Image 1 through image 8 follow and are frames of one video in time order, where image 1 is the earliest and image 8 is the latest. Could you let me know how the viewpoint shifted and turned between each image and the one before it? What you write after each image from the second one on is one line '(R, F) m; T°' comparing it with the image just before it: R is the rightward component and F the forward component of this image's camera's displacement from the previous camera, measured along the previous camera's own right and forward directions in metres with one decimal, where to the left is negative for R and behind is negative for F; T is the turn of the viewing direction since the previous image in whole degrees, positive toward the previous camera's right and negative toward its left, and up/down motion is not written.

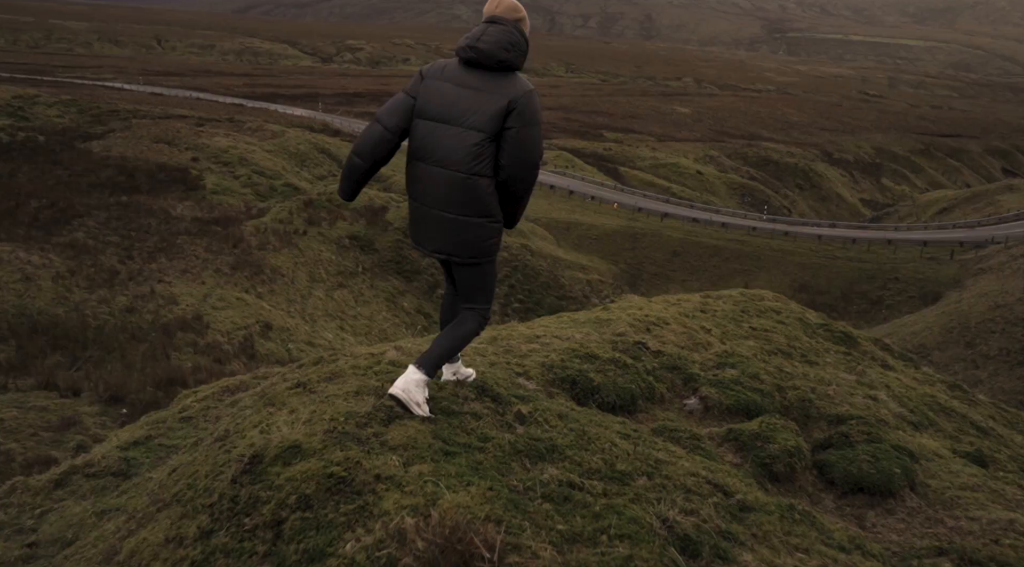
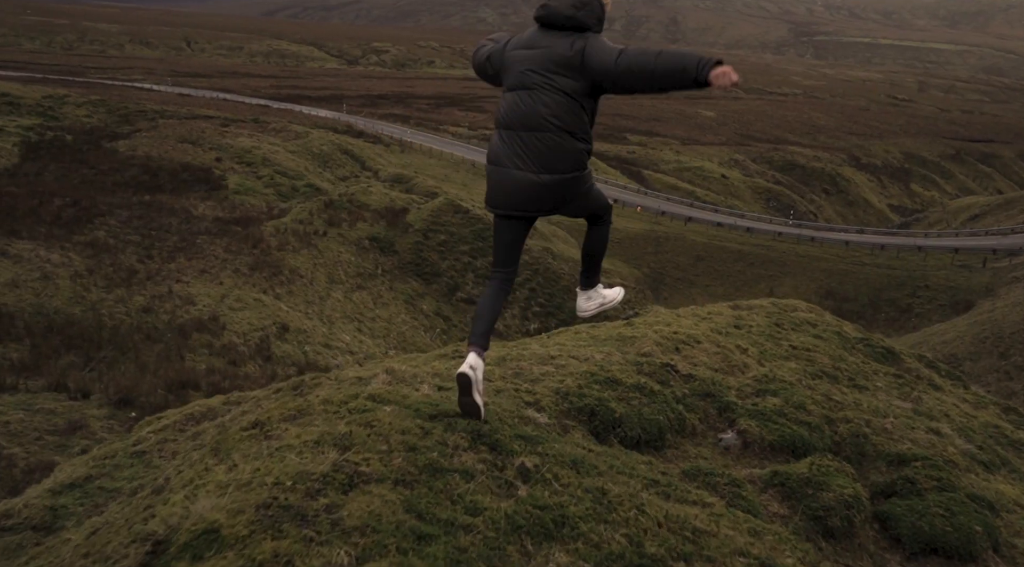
(0.0, +0.4) m; -2°
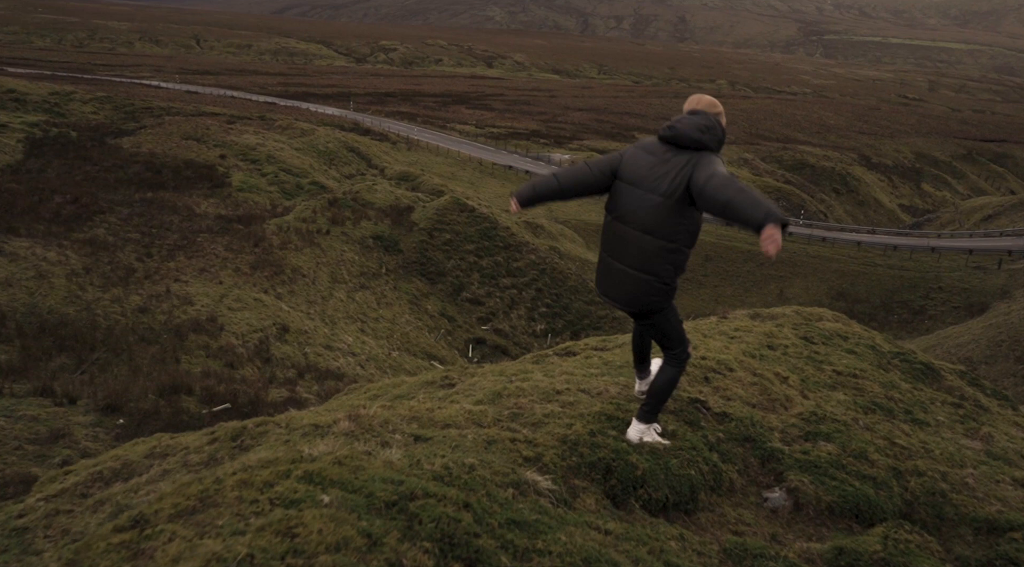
(0.0, +0.5) m; -1°
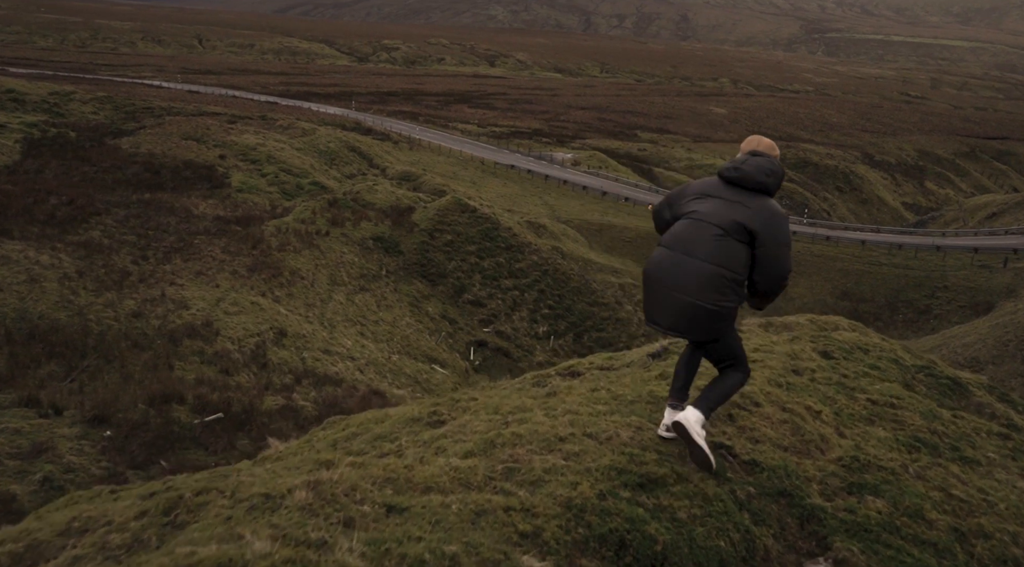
(0.0, +0.3) m; 0°
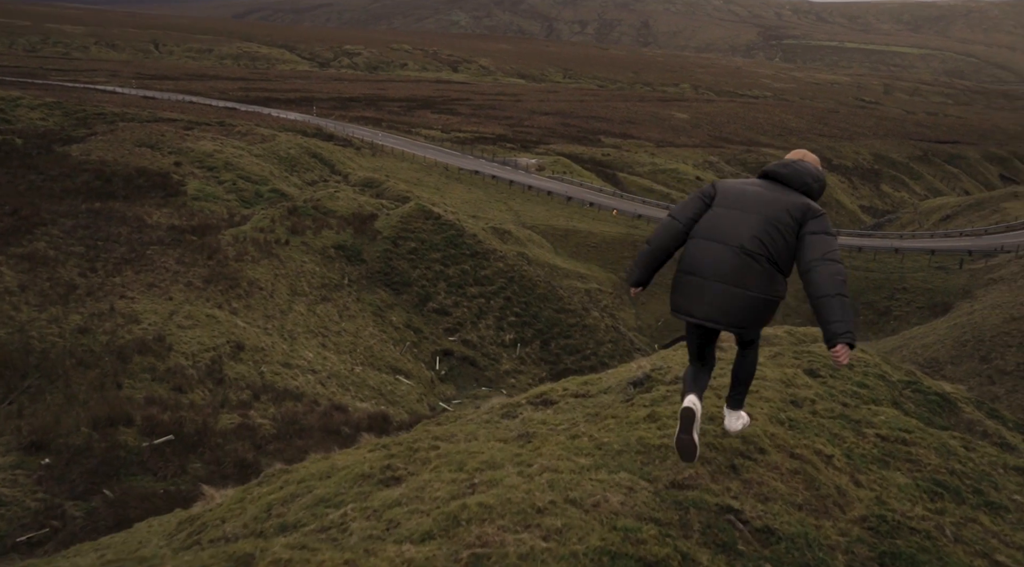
(0.0, +0.4) m; +2°
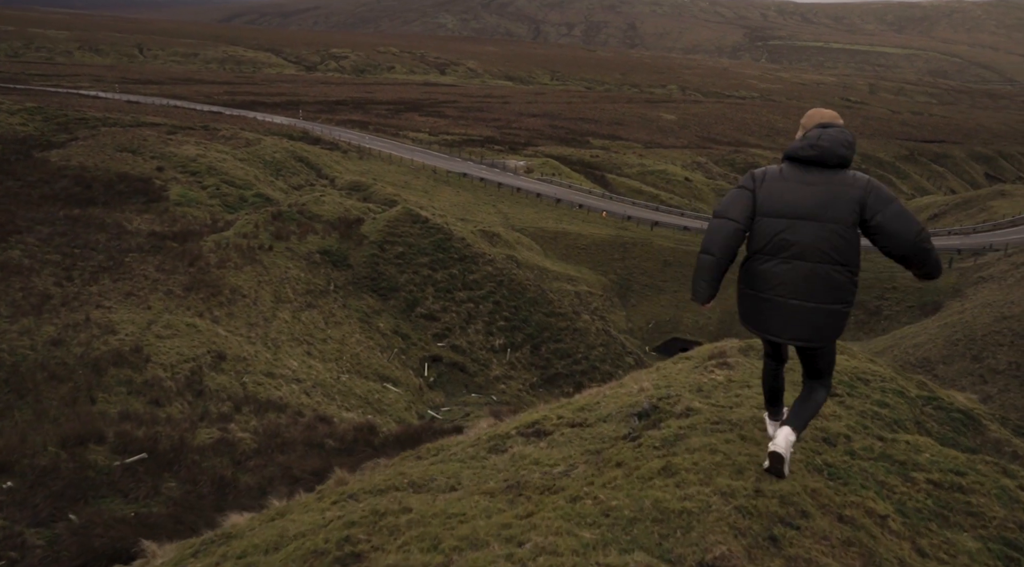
(0.0, +0.4) m; +1°
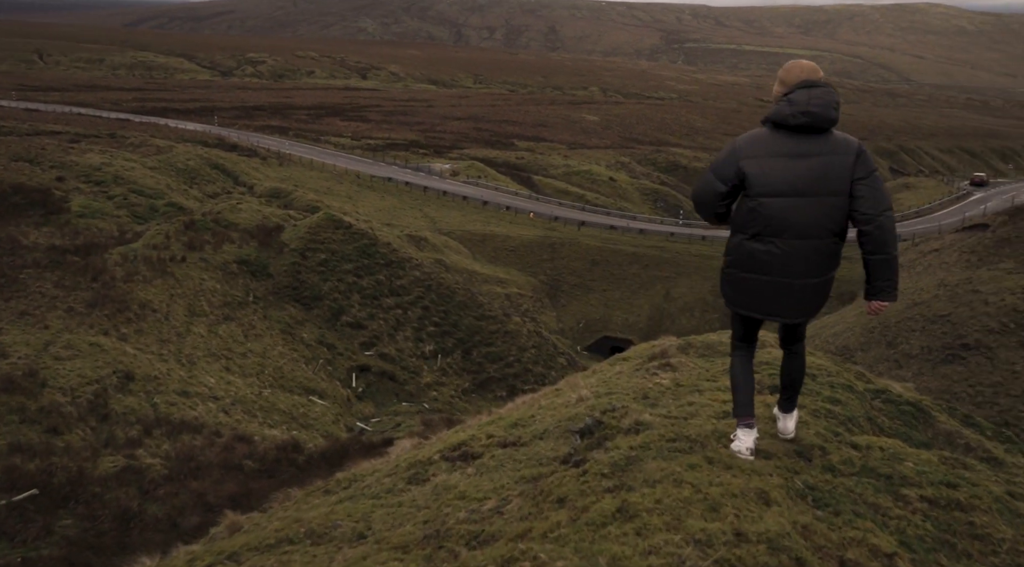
(0.0, +0.6) m; +5°
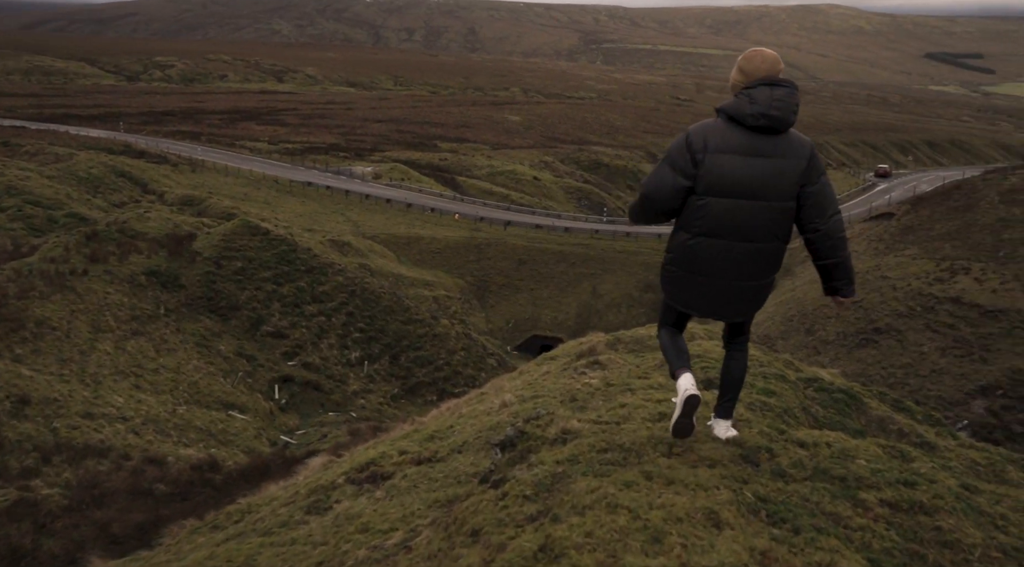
(+0.1, +0.4) m; +5°
